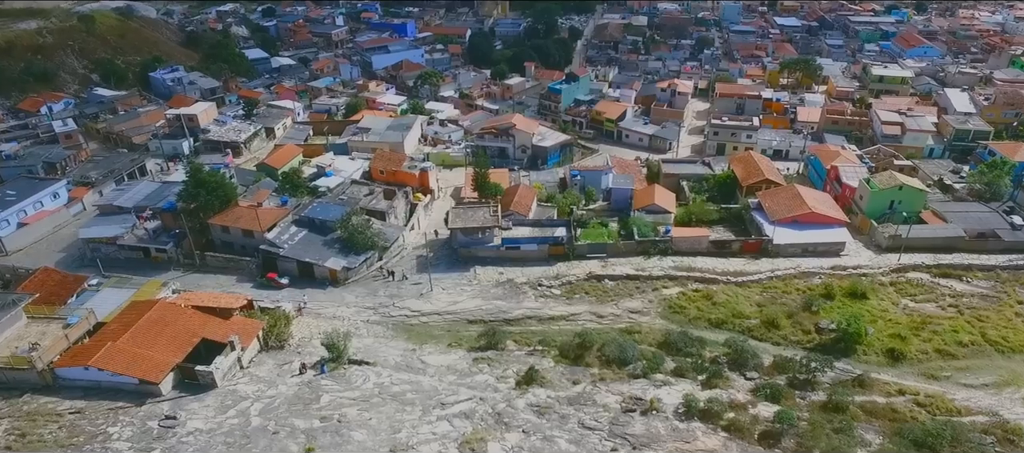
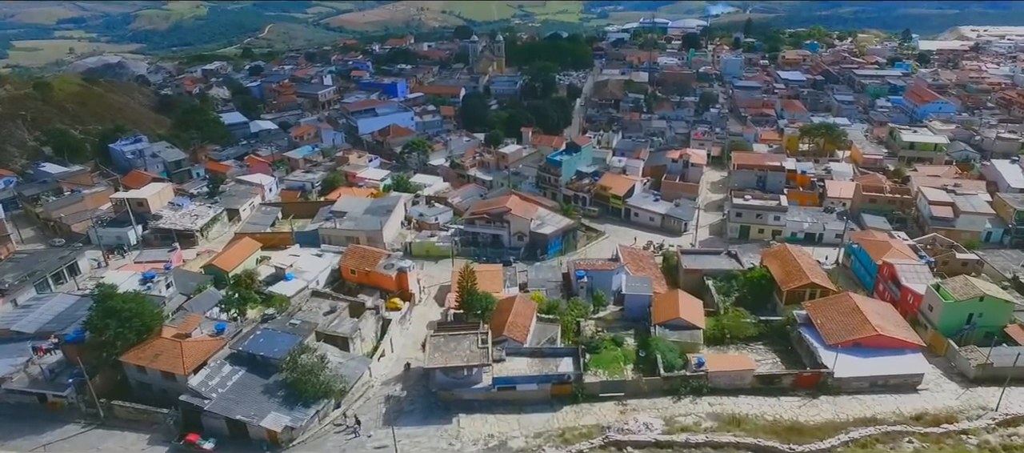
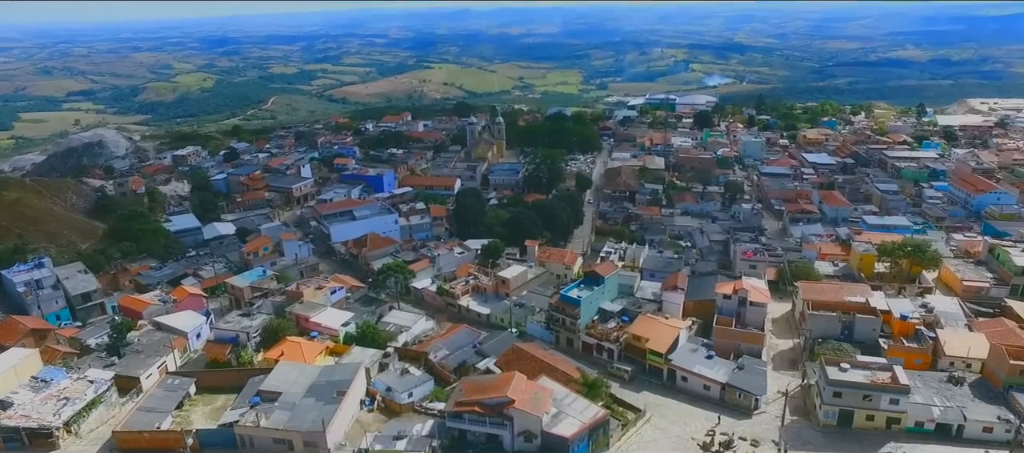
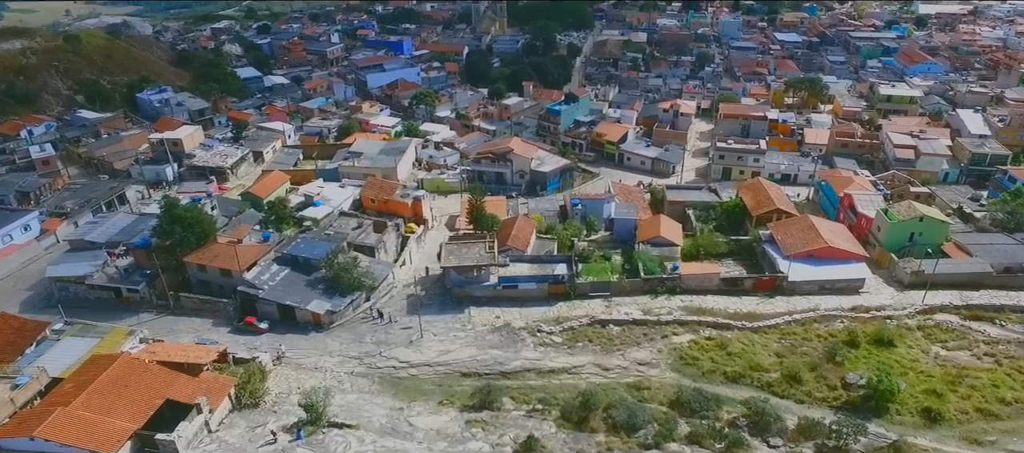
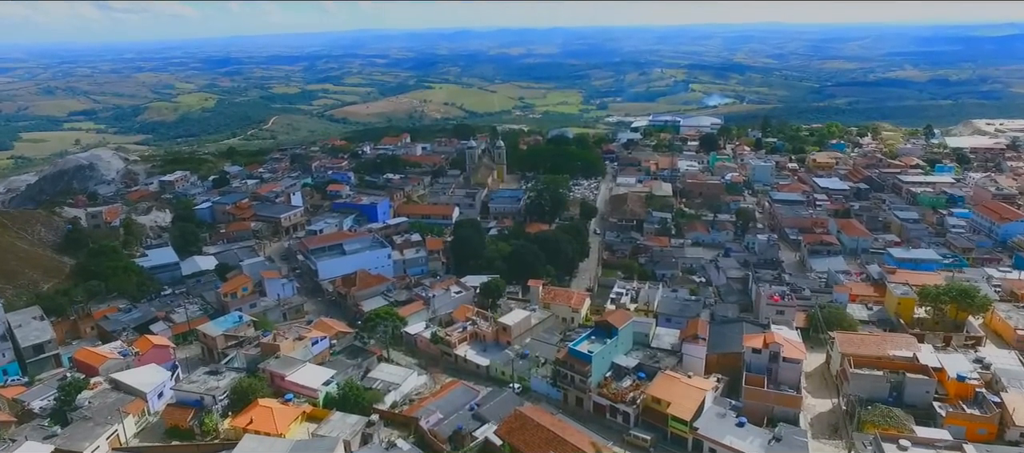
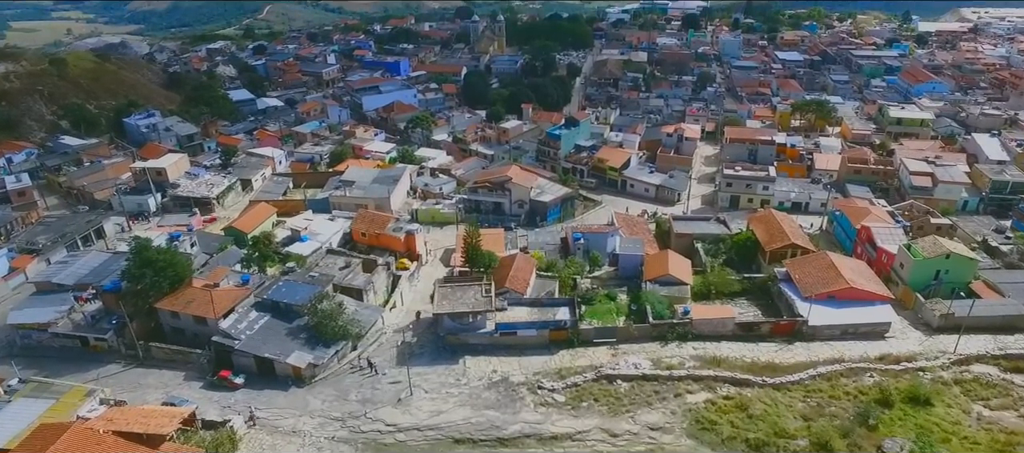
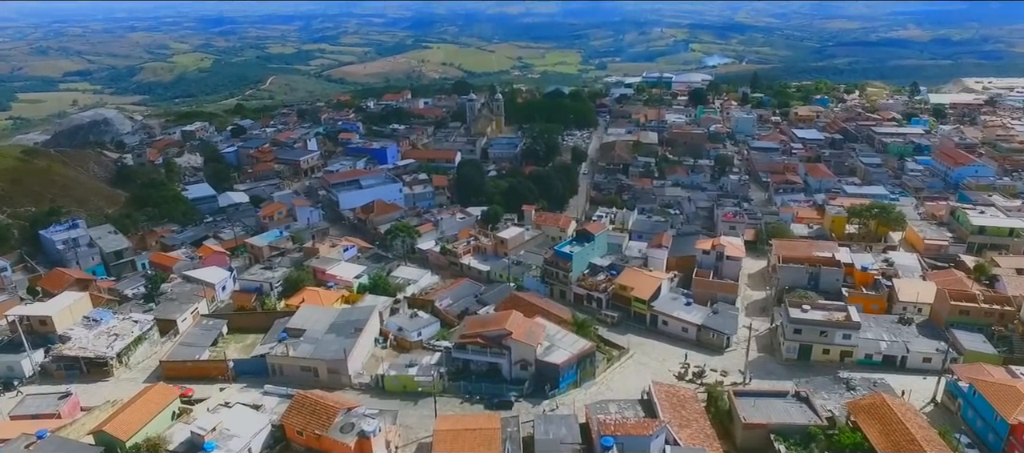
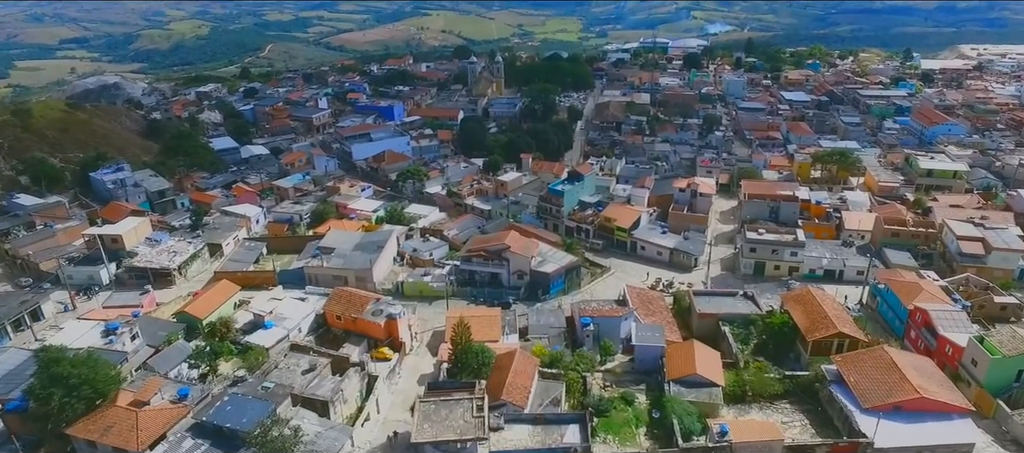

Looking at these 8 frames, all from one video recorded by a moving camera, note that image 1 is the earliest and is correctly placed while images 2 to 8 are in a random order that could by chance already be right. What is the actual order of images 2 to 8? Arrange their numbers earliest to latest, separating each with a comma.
4, 6, 2, 8, 7, 3, 5
